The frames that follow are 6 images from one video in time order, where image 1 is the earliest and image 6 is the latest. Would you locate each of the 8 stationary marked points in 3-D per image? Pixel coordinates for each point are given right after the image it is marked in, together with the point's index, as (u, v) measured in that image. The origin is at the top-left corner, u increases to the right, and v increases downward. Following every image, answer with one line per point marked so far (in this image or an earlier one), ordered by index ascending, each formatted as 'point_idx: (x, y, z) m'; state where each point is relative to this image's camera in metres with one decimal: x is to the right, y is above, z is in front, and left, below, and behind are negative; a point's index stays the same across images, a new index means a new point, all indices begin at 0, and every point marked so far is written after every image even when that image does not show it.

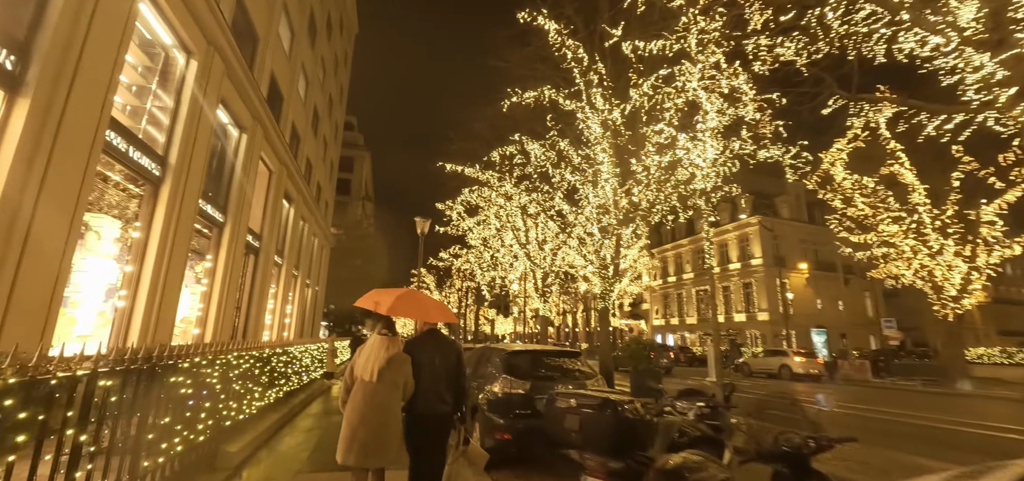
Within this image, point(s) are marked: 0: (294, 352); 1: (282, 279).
0: (-4.6, -2.3, +9.8) m
1: (-9.4, -1.6, +19.7) m
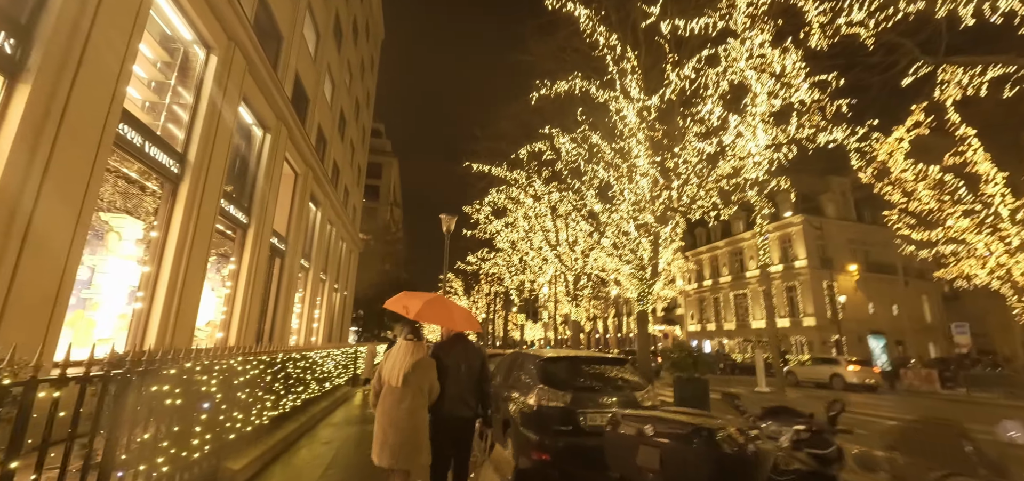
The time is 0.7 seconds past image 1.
0: (-3.9, -2.3, +9.3) m
1: (-8.2, -1.7, +19.5) m
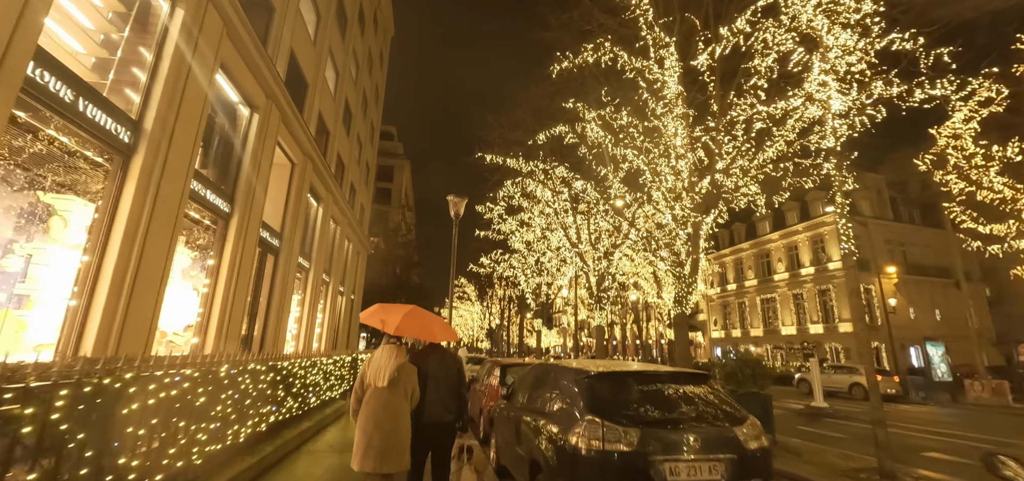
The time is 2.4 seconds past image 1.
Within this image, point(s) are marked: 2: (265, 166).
0: (-3.6, -2.0, +7.7) m
1: (-7.5, -1.7, +18.0) m
2: (-6.2, +1.9, +12.1) m
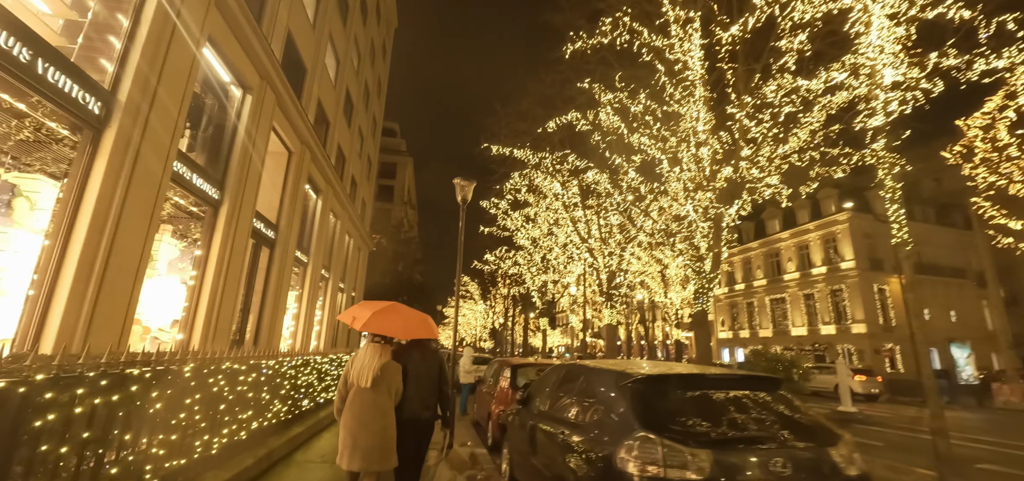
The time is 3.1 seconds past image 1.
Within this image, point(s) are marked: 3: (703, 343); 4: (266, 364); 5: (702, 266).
0: (-3.4, -1.8, +6.9) m
1: (-7.3, -1.4, +17.2) m
2: (-6.0, +2.1, +11.3) m
3: (+4.5, -2.4, +11.4) m
4: (-3.3, -1.6, +6.4) m
5: (+4.8, -0.6, +12.1) m
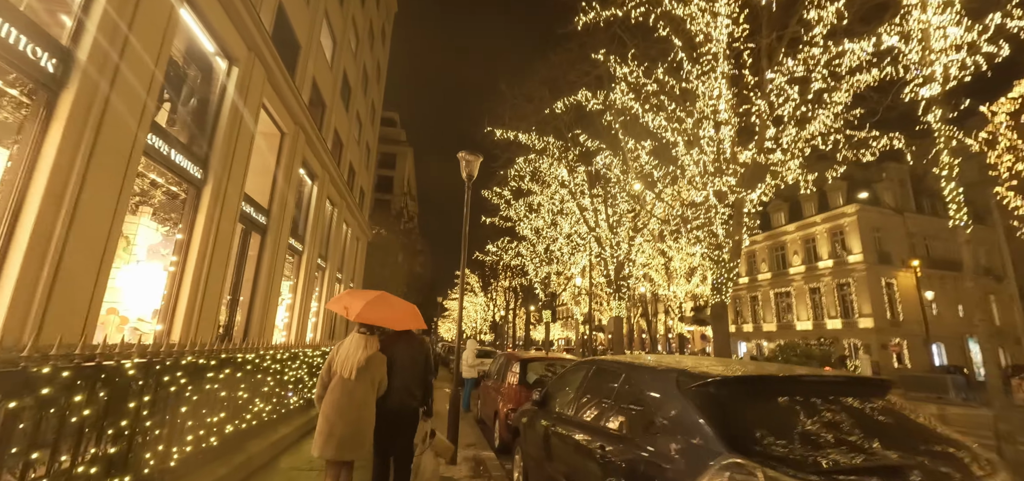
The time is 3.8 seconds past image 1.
0: (-3.2, -1.6, +6.2) m
1: (-7.2, -1.0, +16.5) m
2: (-5.8, +2.5, +10.6) m
3: (+4.7, -2.1, +10.7) m
4: (-3.1, -1.4, +5.6) m
5: (+4.9, -0.3, +11.4) m
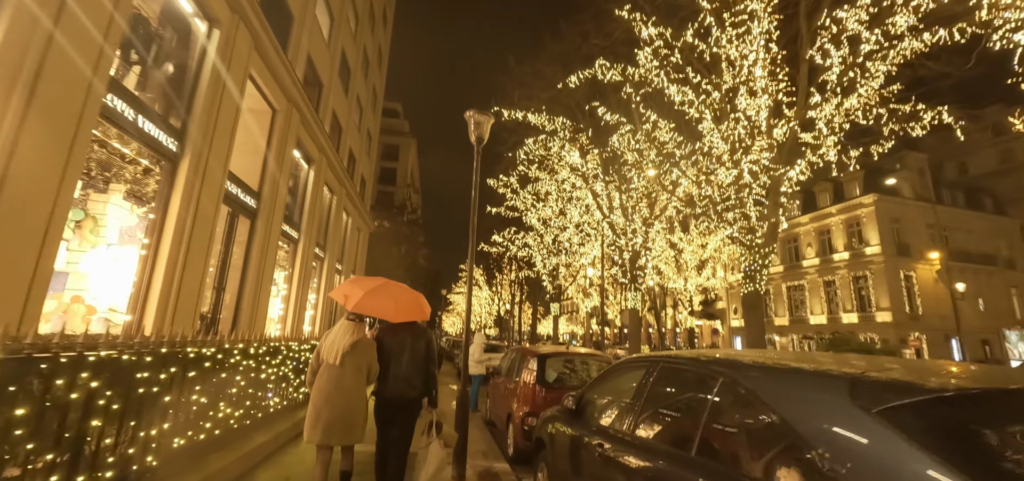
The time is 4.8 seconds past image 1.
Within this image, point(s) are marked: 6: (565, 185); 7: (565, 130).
0: (-3.0, -1.3, +5.2) m
1: (-6.9, -0.6, +15.6) m
2: (-5.6, +2.8, +9.6) m
3: (+4.9, -1.8, +9.7) m
4: (-2.9, -1.1, +4.7) m
5: (+5.2, 0.0, +10.3) m
6: (+2.0, +2.1, +18.2) m
7: (+1.7, +3.5, +15.3) m
